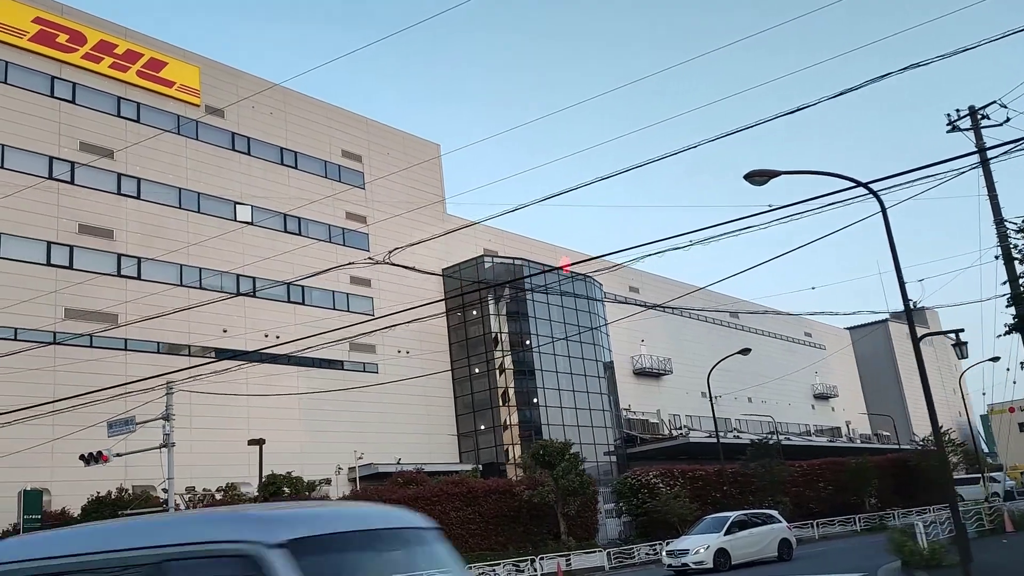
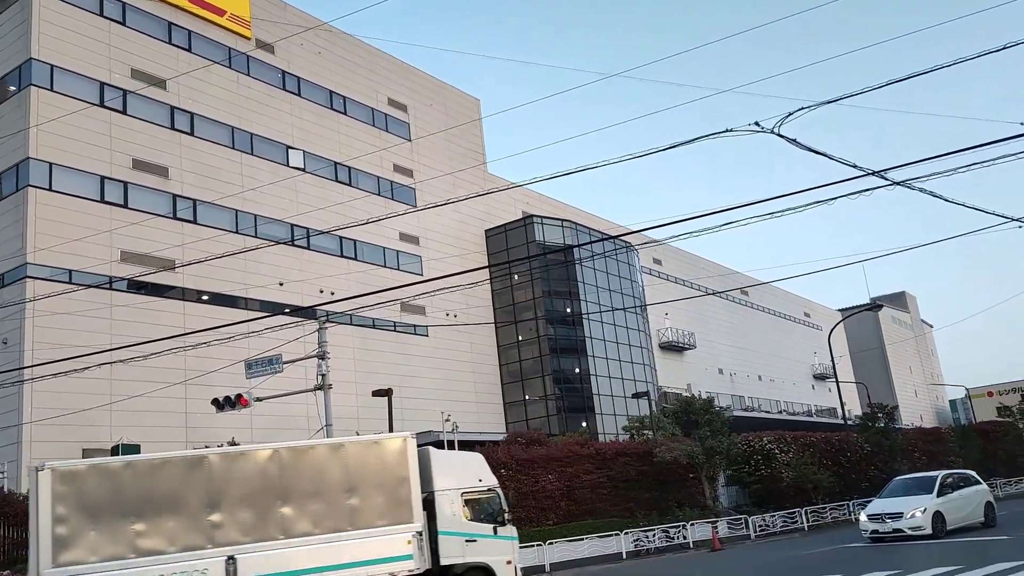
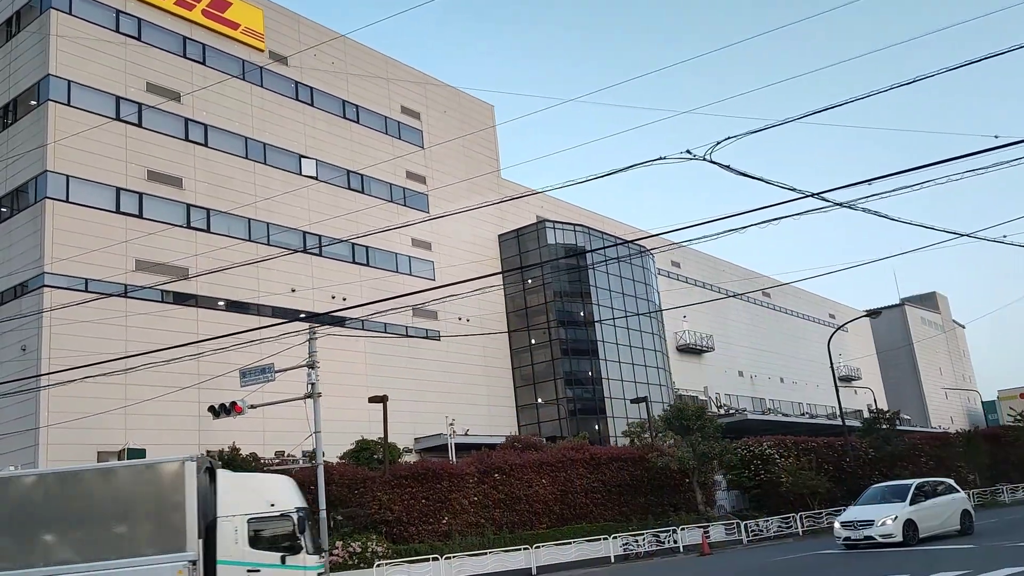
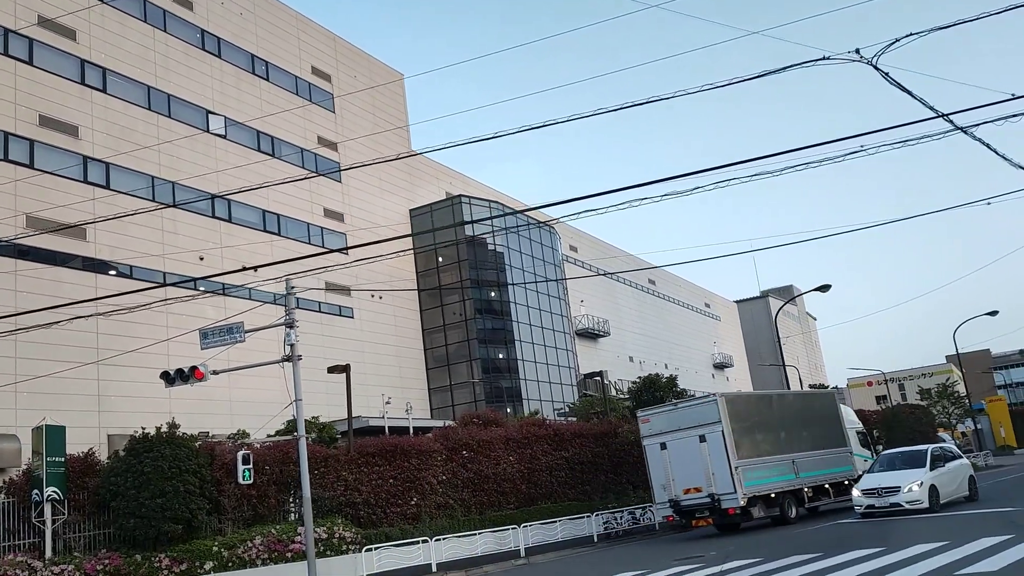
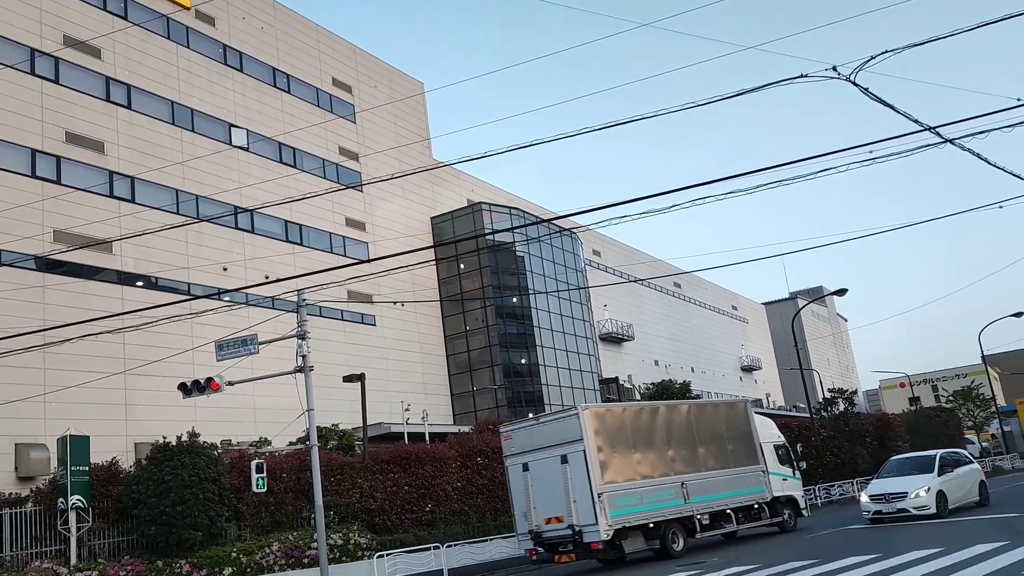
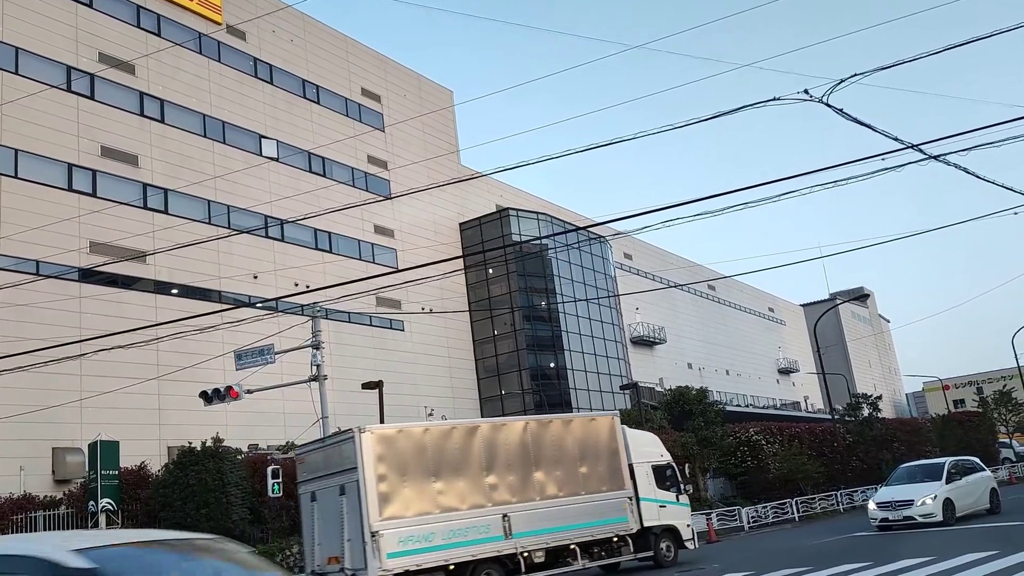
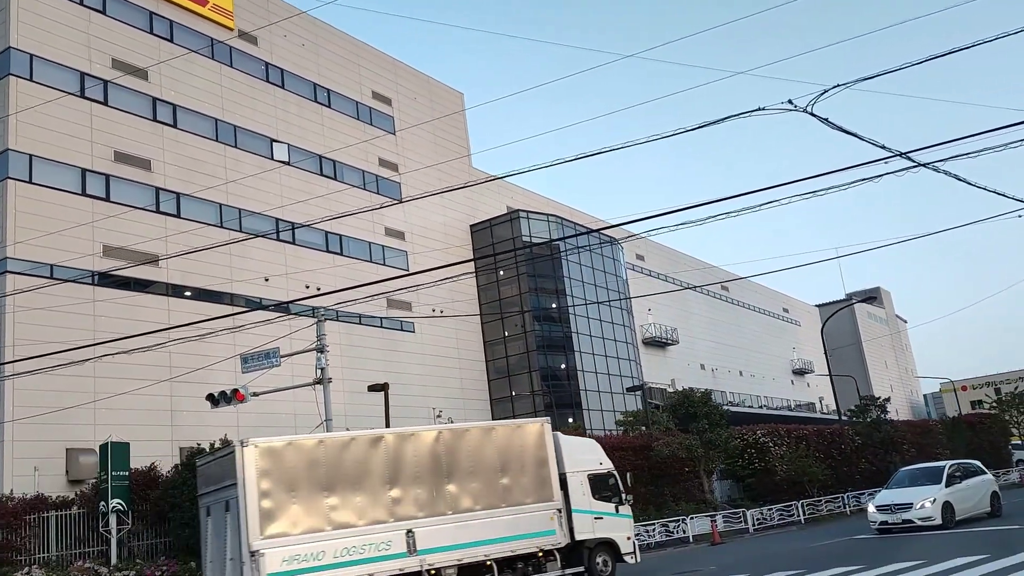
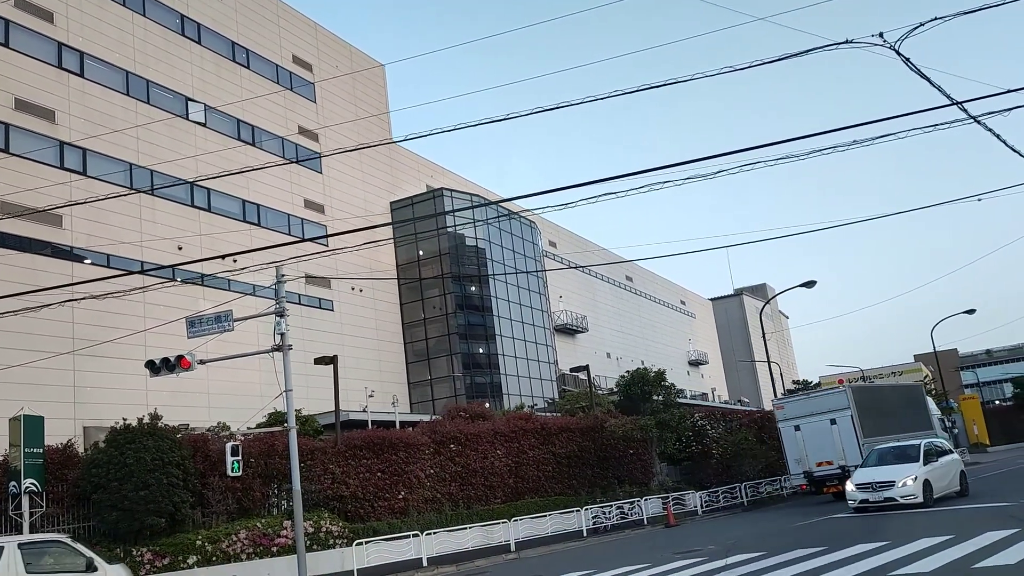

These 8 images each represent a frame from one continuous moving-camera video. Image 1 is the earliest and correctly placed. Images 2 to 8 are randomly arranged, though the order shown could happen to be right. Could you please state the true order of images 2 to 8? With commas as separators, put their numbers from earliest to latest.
3, 2, 7, 6, 5, 4, 8
